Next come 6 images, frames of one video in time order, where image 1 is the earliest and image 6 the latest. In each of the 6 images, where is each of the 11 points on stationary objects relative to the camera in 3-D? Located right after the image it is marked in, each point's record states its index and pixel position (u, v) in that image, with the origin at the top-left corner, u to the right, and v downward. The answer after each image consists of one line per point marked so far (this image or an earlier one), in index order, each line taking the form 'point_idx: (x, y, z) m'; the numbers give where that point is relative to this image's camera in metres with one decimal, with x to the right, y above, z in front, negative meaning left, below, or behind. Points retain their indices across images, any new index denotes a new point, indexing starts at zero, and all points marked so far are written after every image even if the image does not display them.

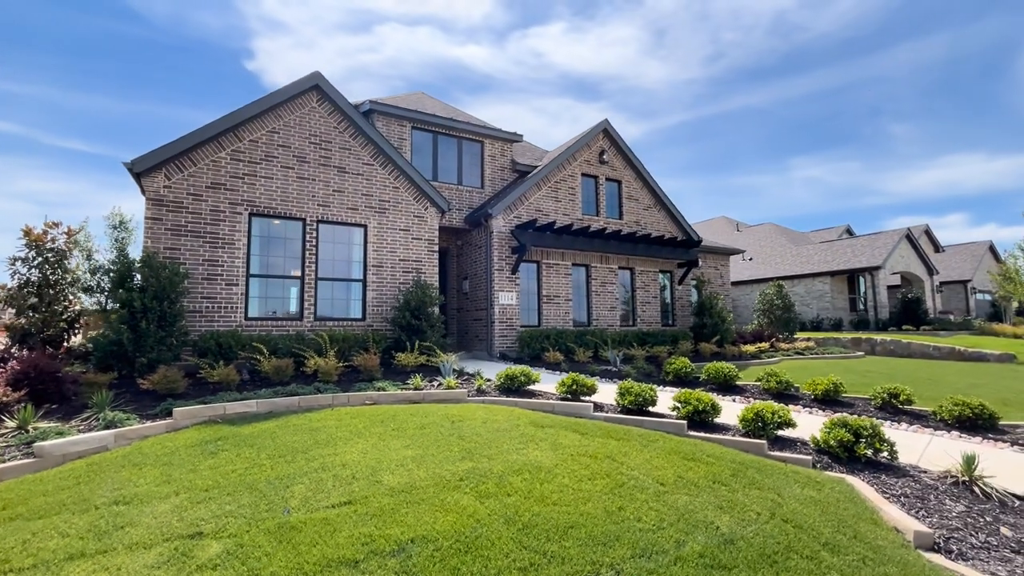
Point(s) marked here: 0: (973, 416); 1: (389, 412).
0: (+7.2, -2.0, +7.4) m
1: (-1.8, -1.8, +6.9) m
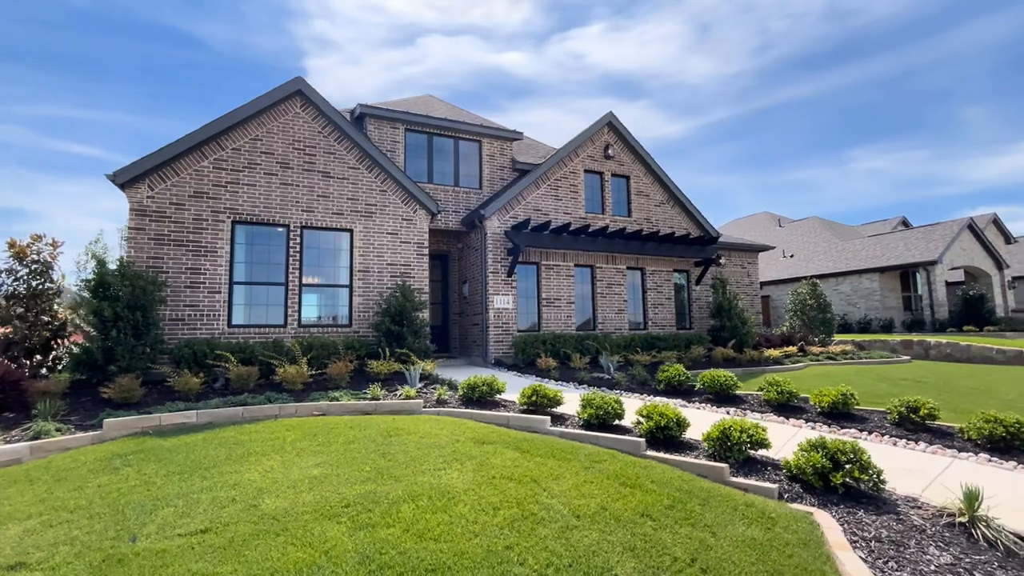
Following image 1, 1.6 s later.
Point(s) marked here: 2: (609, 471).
0: (+6.5, -2.0, +6.2) m
1: (-2.5, -1.9, +6.5) m
2: (+1.0, -2.0, +5.1) m
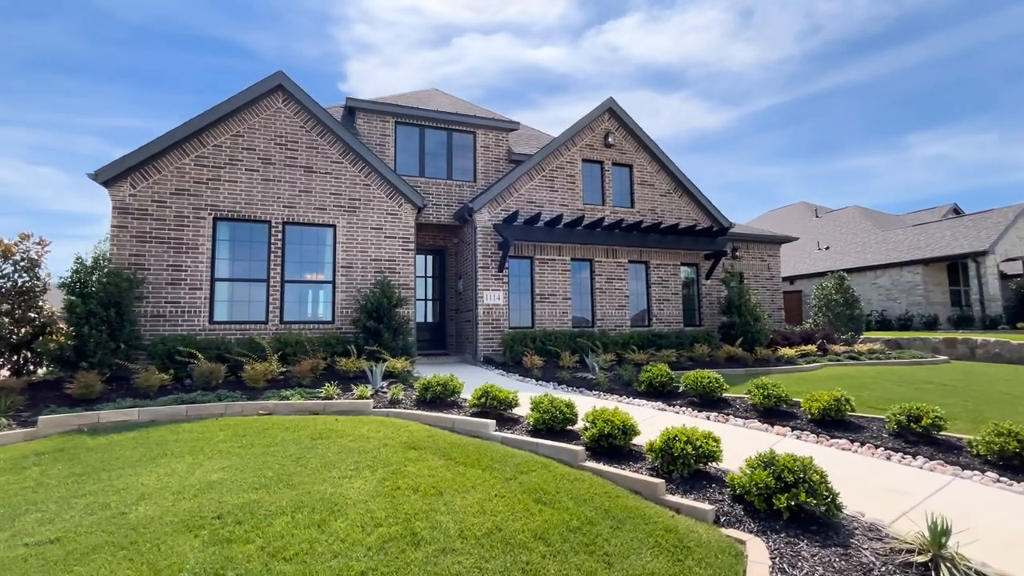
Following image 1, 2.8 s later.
0: (+5.6, -1.8, +5.3) m
1: (-3.3, -1.8, +6.3) m
2: (+0.2, -1.9, +4.6) m
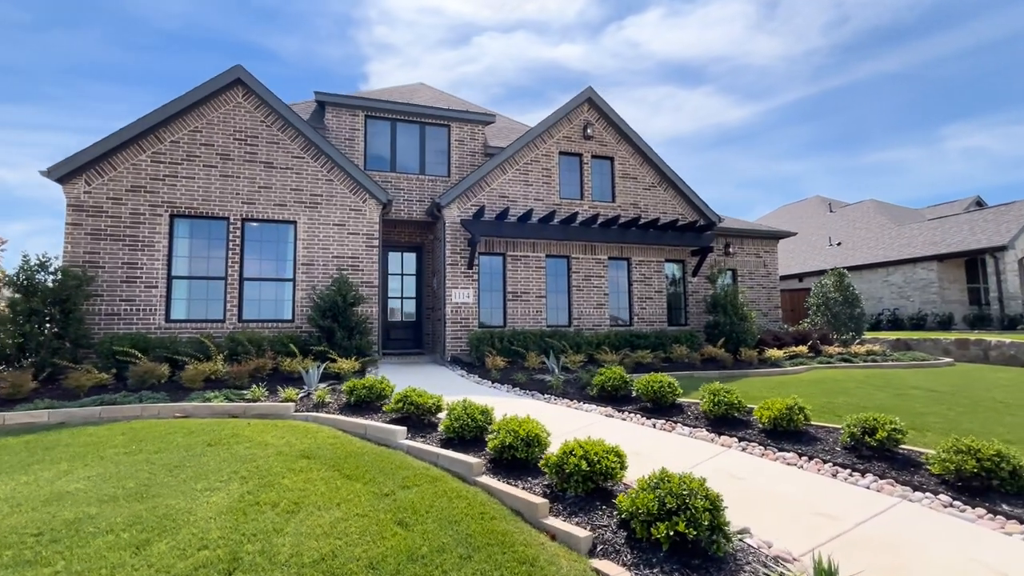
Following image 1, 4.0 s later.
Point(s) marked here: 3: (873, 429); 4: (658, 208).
0: (+4.5, -1.8, +4.6) m
1: (-4.3, -1.8, +6.0) m
2: (-1.0, -1.9, +4.2) m
3: (+4.2, -1.6, +5.5) m
4: (+4.5, +2.4, +14.6) m
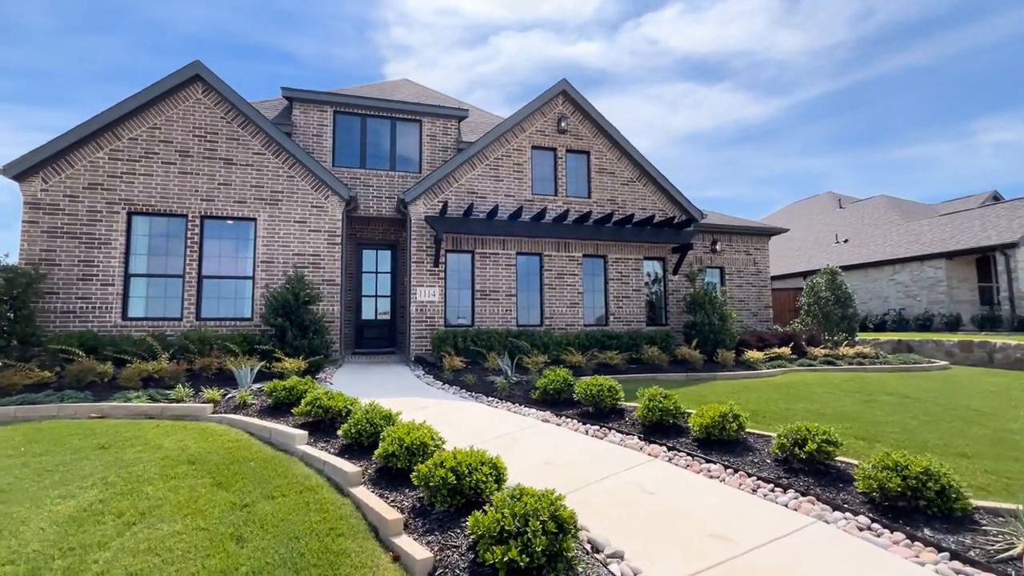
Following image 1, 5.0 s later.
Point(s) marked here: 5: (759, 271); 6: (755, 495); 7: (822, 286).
0: (+3.4, -1.8, +4.1) m
1: (-5.4, -1.7, +5.8) m
2: (-2.1, -1.9, +3.9) m
3: (+3.1, -1.6, +5.1) m
4: (+3.7, +2.5, +14.1) m
5: (+8.2, +0.6, +16.0) m
6: (+2.4, -2.0, +4.7) m
7: (+9.7, +0.1, +14.9) m
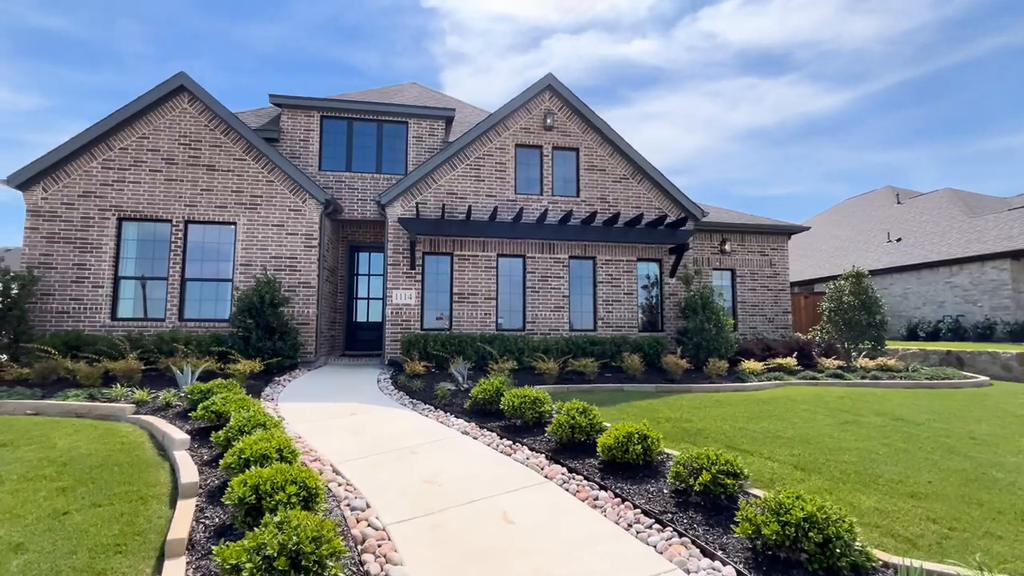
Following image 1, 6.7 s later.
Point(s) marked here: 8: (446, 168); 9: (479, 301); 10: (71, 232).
0: (+1.9, -1.8, +3.4) m
1: (-6.6, -1.8, +6.1) m
2: (-3.6, -1.9, +3.8) m
3: (+1.7, -1.6, +4.4) m
4: (+3.3, +2.4, +13.3) m
5: (+8.1, +0.5, +14.6) m
6: (+1.0, -2.1, +4.1) m
7: (+9.4, 0.0, +13.4) m
8: (-1.7, +3.1, +12.4) m
9: (-0.8, -0.3, +12.2) m
10: (-10.1, +1.3, +10.9) m
